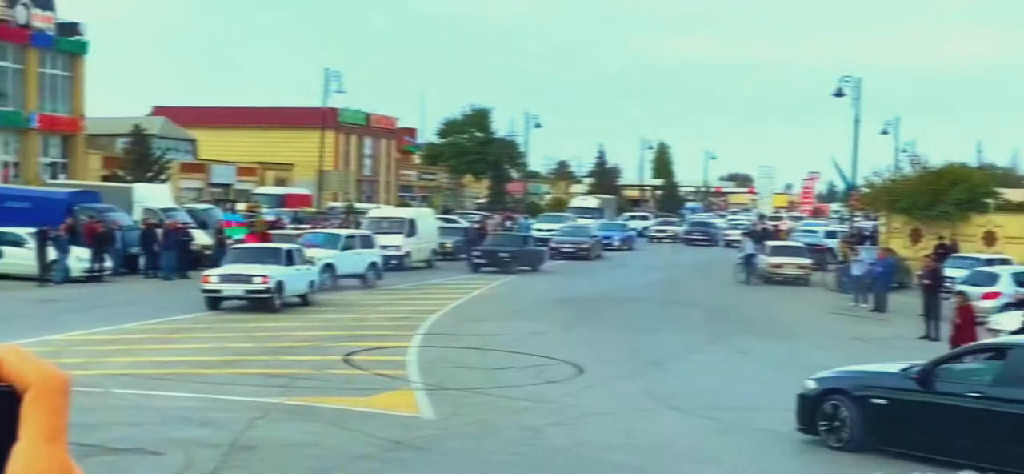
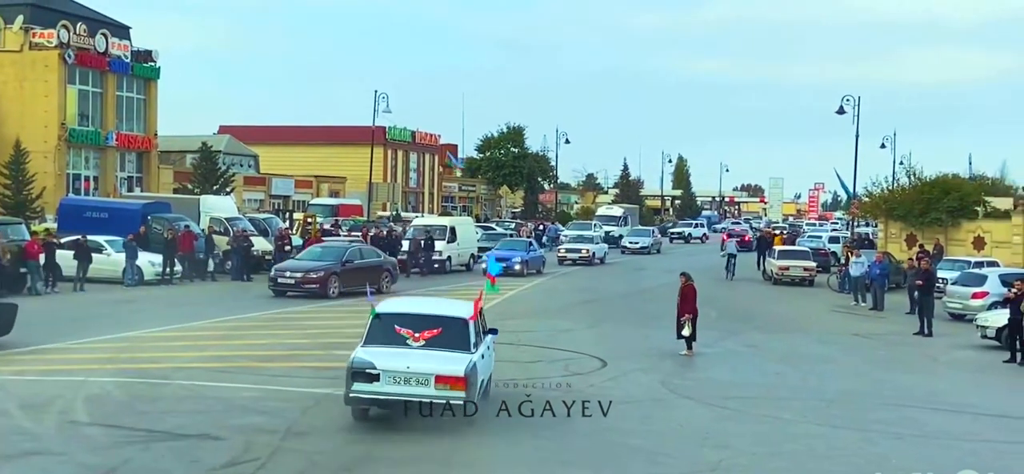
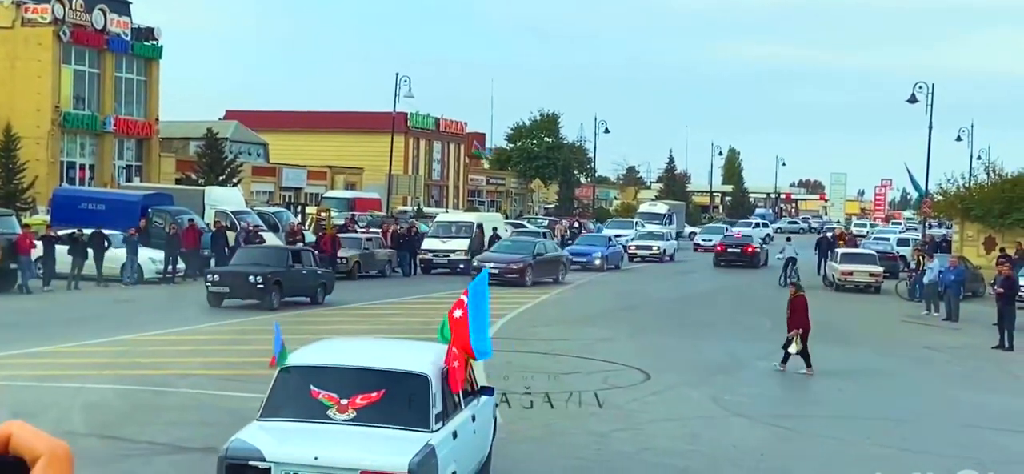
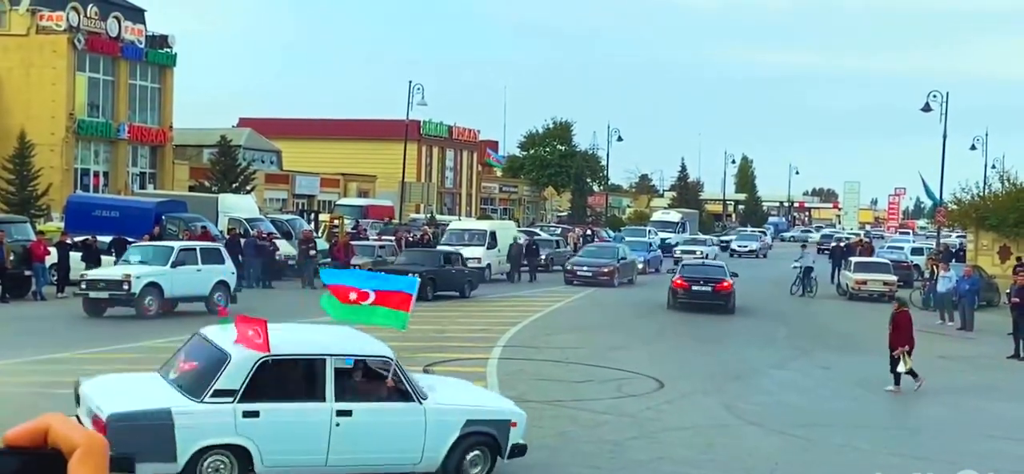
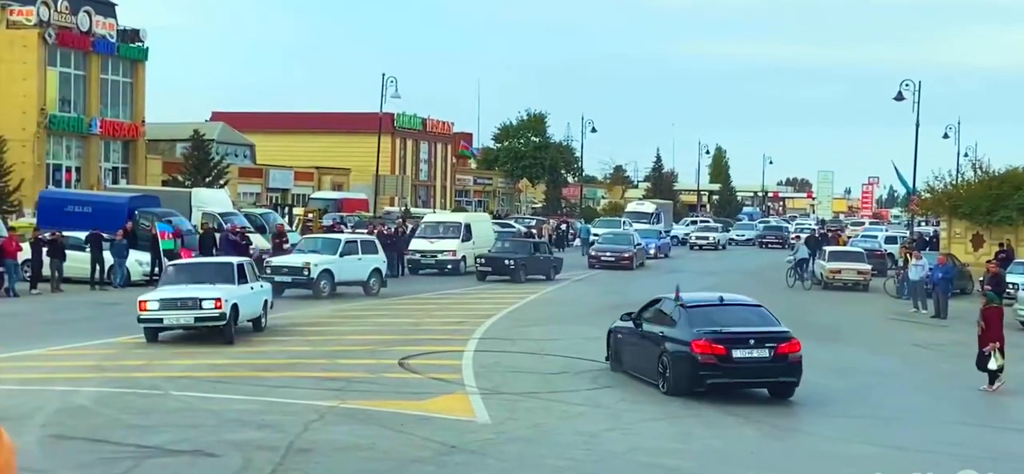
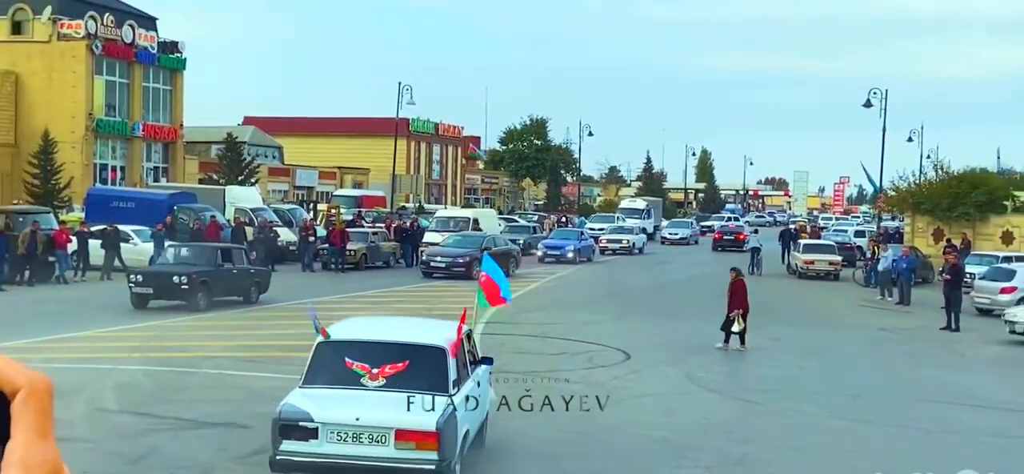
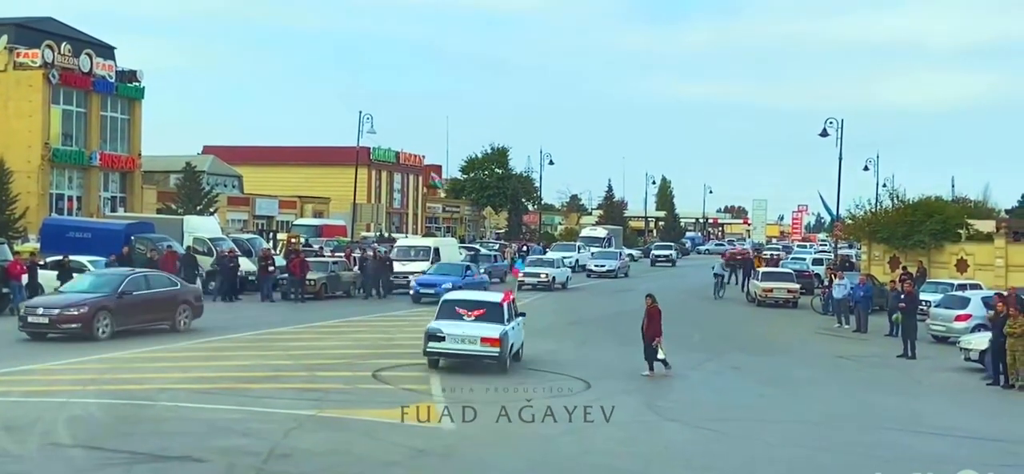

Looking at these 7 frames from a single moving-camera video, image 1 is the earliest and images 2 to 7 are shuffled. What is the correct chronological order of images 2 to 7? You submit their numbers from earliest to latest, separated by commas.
5, 4, 3, 6, 2, 7
